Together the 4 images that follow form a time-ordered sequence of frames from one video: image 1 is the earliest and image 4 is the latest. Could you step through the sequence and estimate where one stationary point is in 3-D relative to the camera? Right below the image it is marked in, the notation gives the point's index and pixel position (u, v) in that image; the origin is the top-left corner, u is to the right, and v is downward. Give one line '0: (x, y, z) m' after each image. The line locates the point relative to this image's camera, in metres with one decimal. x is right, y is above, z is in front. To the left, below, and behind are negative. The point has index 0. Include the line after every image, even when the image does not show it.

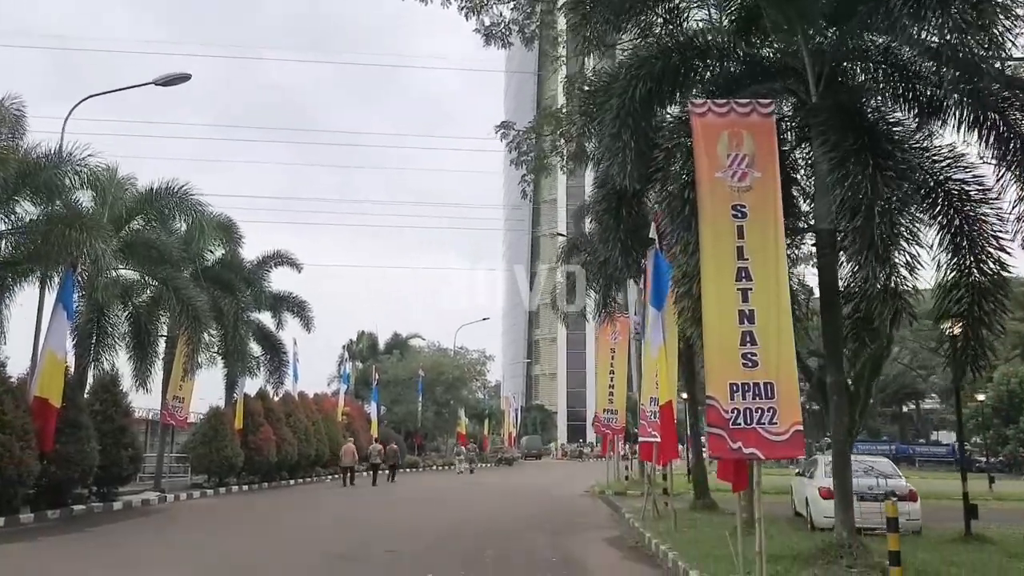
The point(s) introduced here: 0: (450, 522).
0: (-1.2, -4.5, +17.2) m
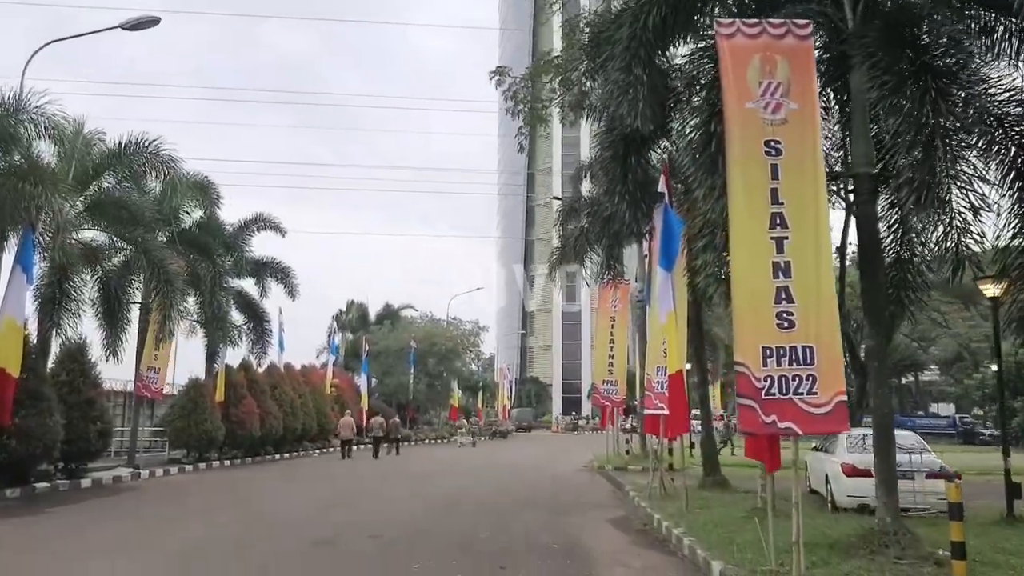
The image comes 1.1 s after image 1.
0: (-1.3, -3.8, +16.2) m
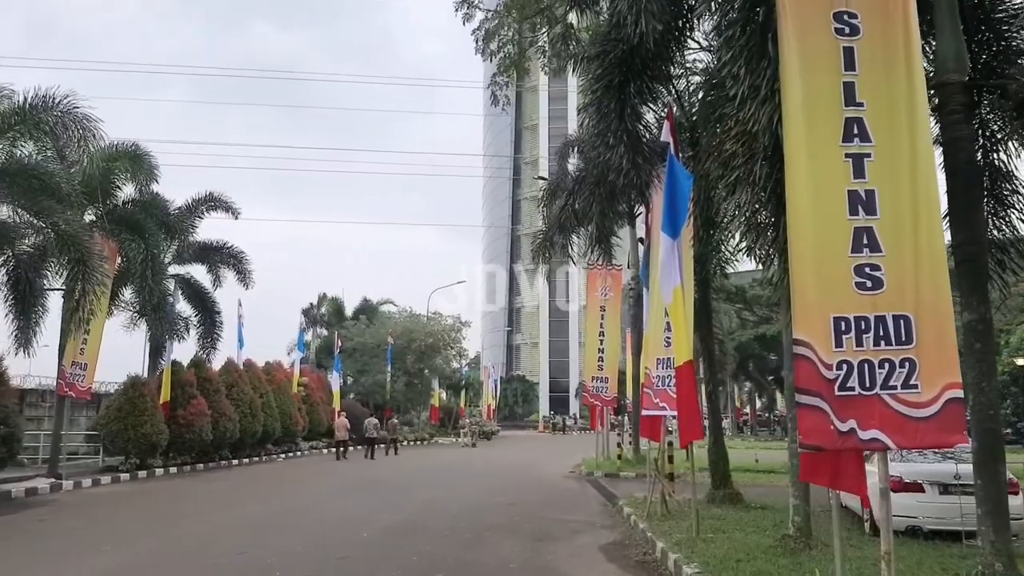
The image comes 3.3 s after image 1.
0: (-1.7, -3.5, +13.8) m
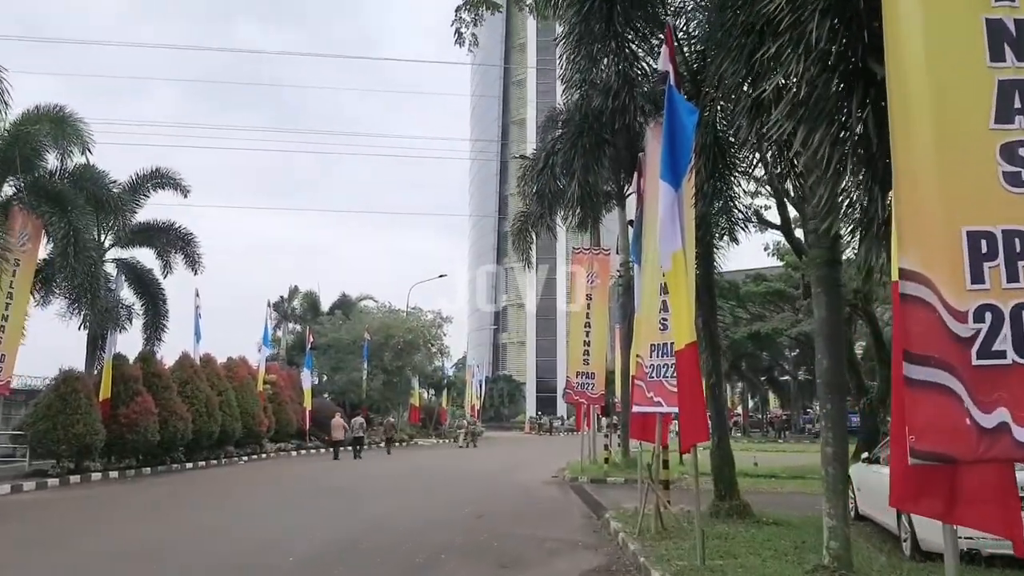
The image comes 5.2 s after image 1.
0: (-2.1, -3.2, +11.9) m
